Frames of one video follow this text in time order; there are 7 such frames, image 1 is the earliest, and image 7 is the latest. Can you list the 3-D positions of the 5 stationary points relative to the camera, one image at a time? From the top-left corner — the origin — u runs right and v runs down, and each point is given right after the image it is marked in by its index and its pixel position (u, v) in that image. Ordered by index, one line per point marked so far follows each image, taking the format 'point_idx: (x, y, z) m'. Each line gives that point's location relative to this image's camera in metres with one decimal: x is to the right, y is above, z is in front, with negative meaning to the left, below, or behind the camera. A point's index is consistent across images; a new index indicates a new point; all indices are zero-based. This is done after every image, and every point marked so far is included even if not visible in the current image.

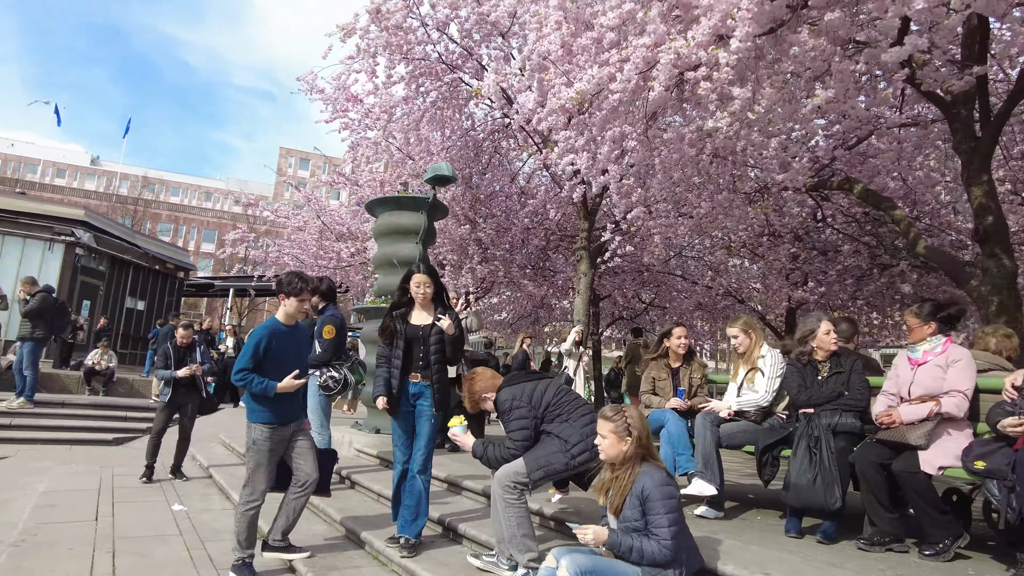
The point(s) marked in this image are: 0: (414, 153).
0: (-1.8, +2.5, +12.3) m
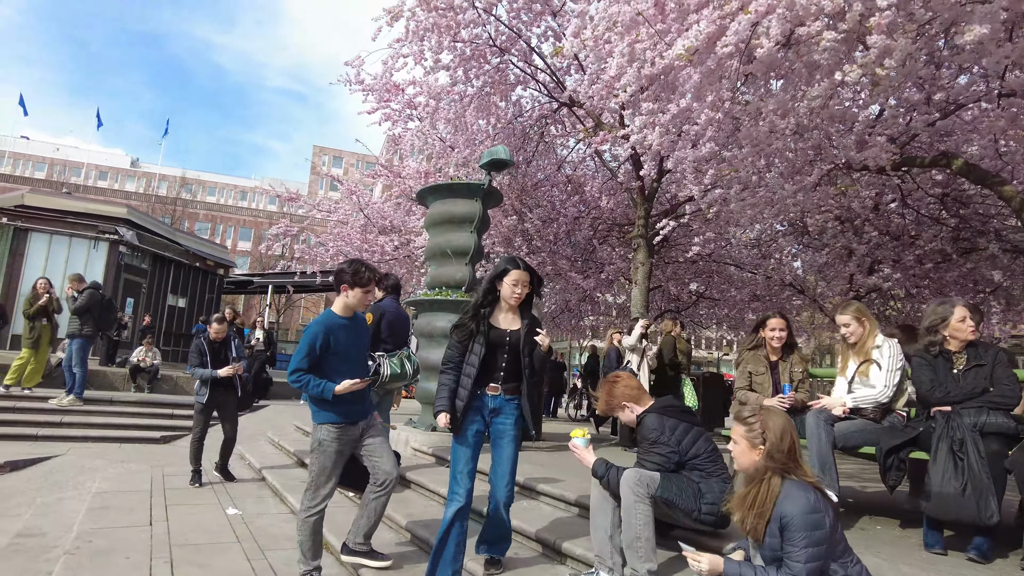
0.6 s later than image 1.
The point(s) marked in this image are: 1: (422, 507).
0: (-0.9, +2.6, +11.9) m
1: (-0.7, -1.7, +5.0) m
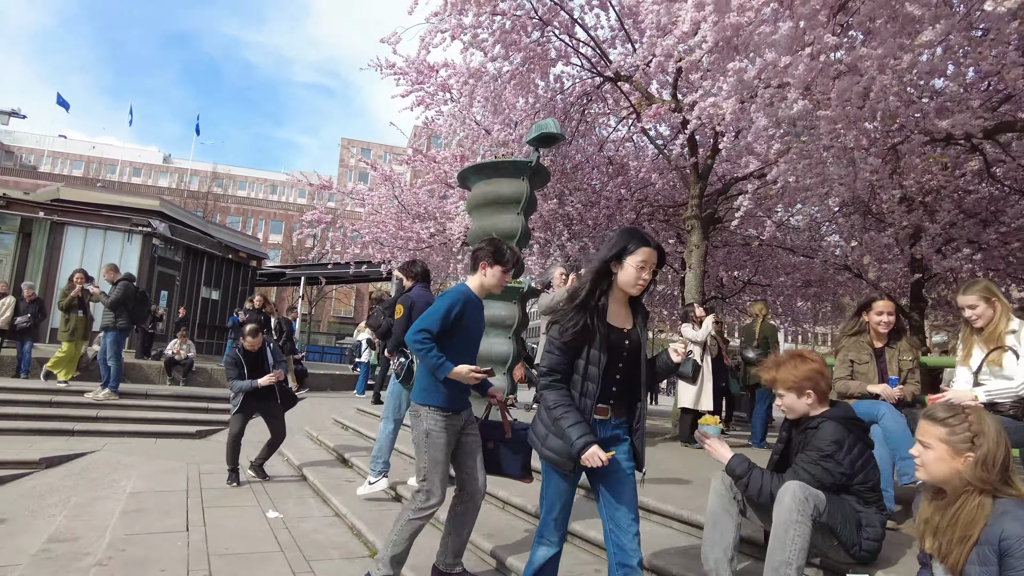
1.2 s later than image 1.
0: (-0.2, +2.9, +11.4) m
1: (-0.2, -1.6, +4.6) m
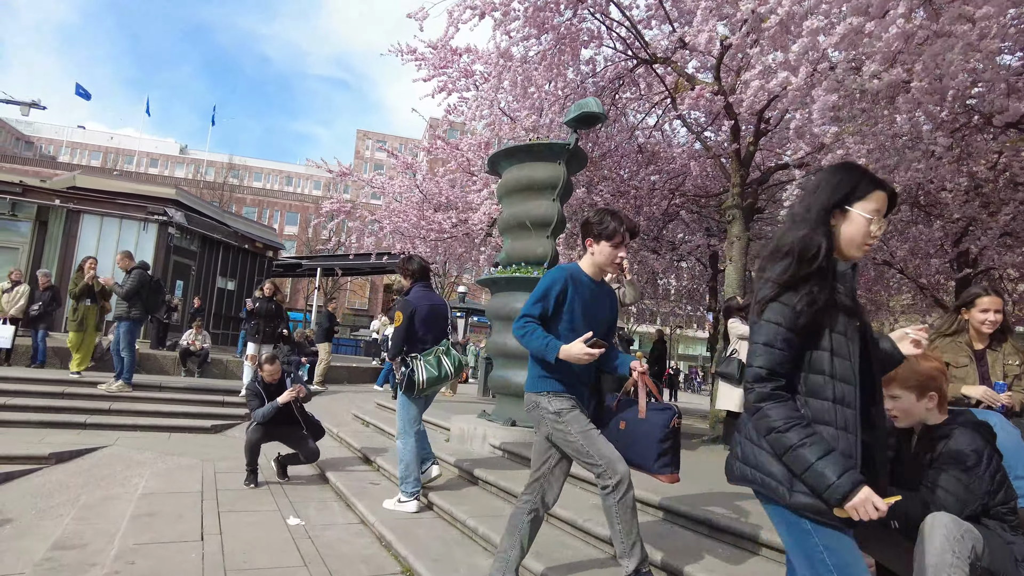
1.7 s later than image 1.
0: (+0.2, +3.0, +10.9) m
1: (+0.1, -1.5, +4.1) m
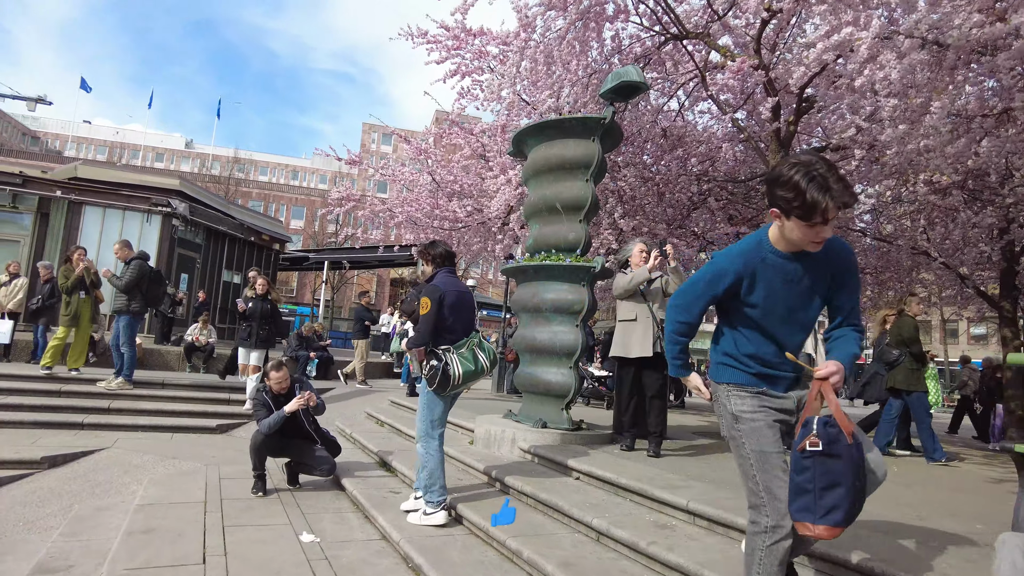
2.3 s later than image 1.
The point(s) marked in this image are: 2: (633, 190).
0: (+0.5, +3.1, +10.4) m
1: (+0.3, -1.4, +3.6) m
2: (+2.0, +1.7, +11.1) m
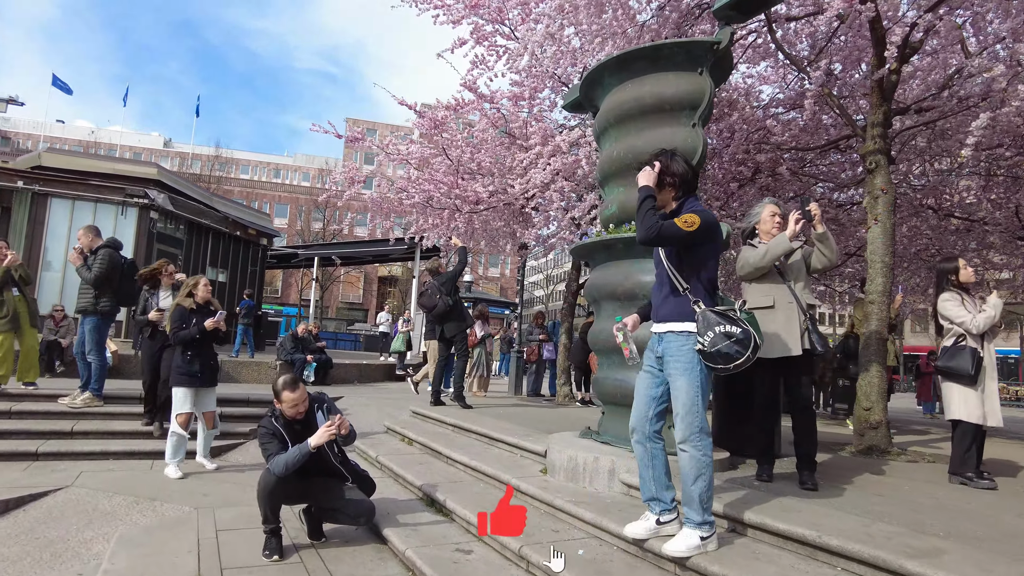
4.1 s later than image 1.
0: (+1.0, +3.3, +8.9) m
1: (+1.0, -1.3, +2.2) m
2: (+2.5, +1.9, +9.7) m
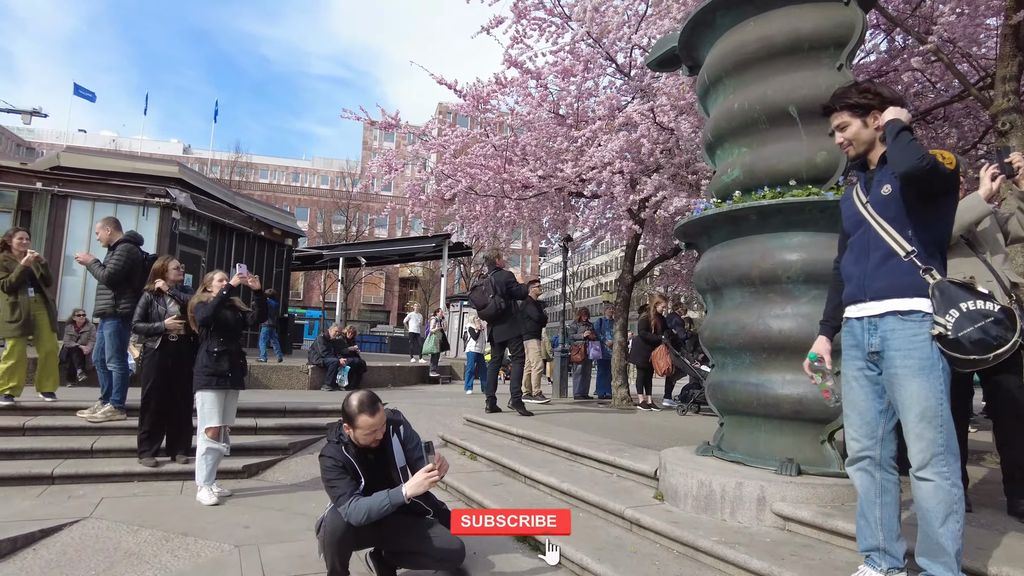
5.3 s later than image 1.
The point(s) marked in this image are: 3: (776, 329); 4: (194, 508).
0: (+1.6, +3.4, +8.0) m
1: (+1.6, -1.2, +1.3) m
2: (+3.2, +2.0, +8.7) m
3: (+1.5, -0.2, +3.6) m
4: (-2.3, -1.6, +4.7) m
